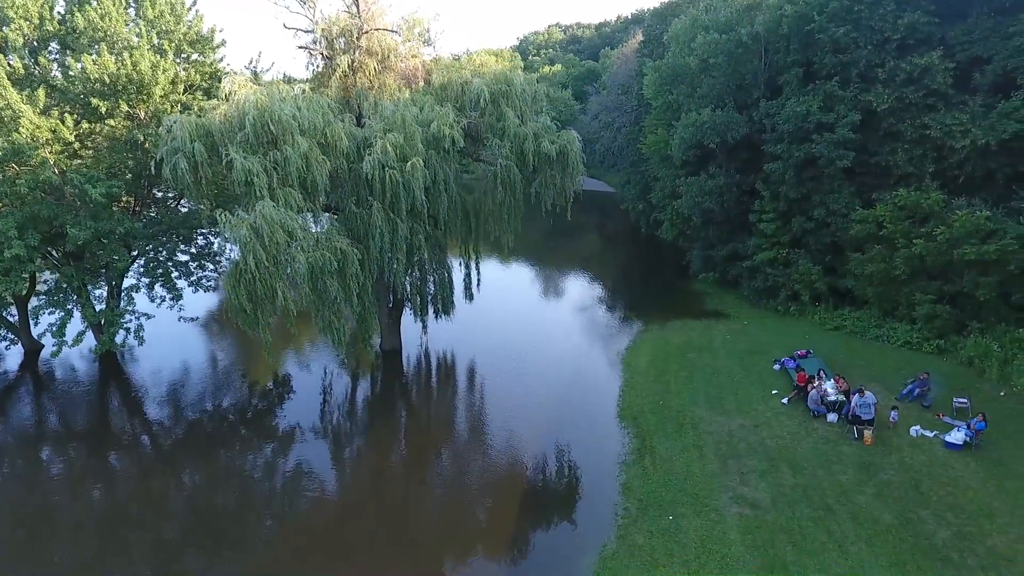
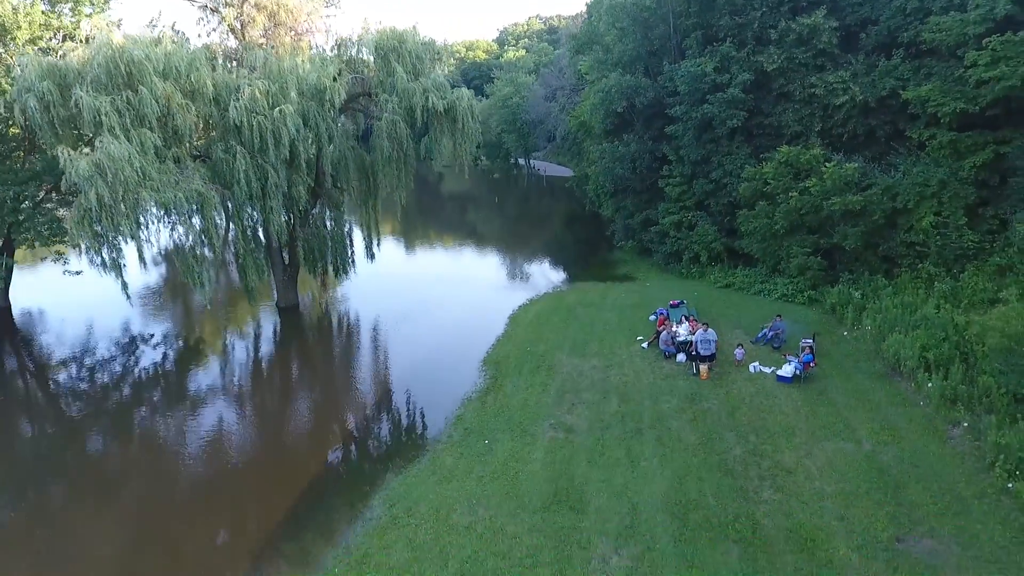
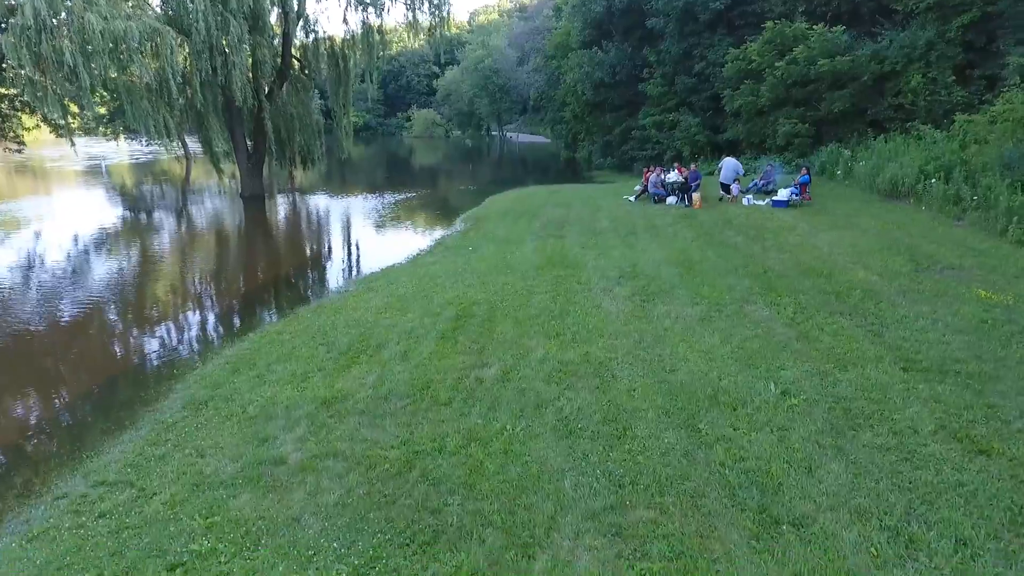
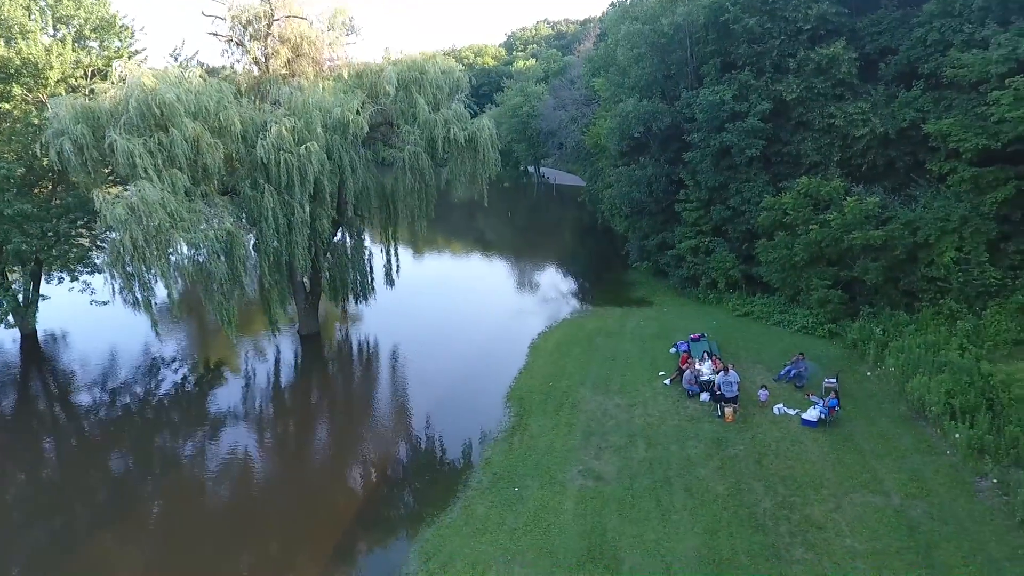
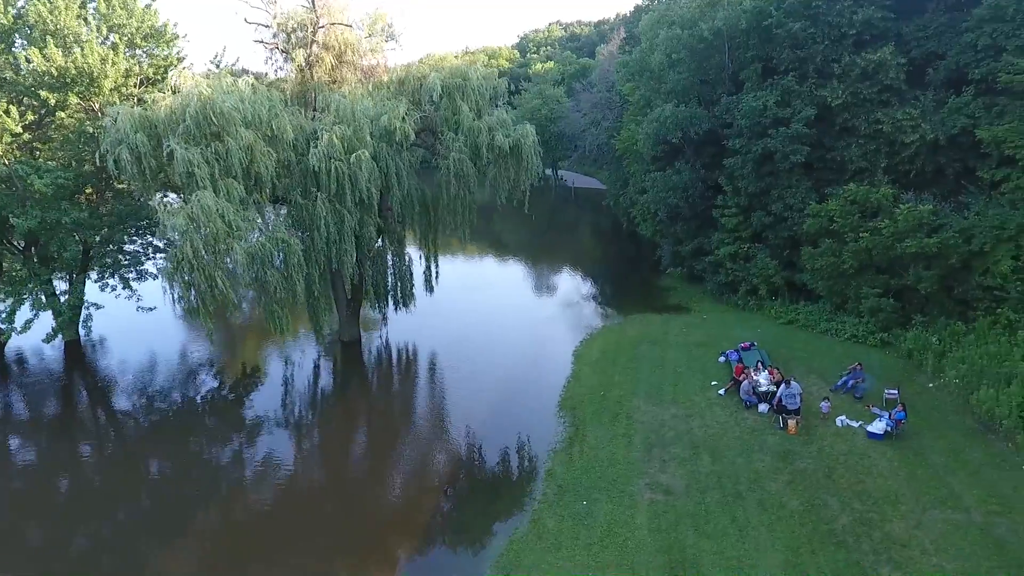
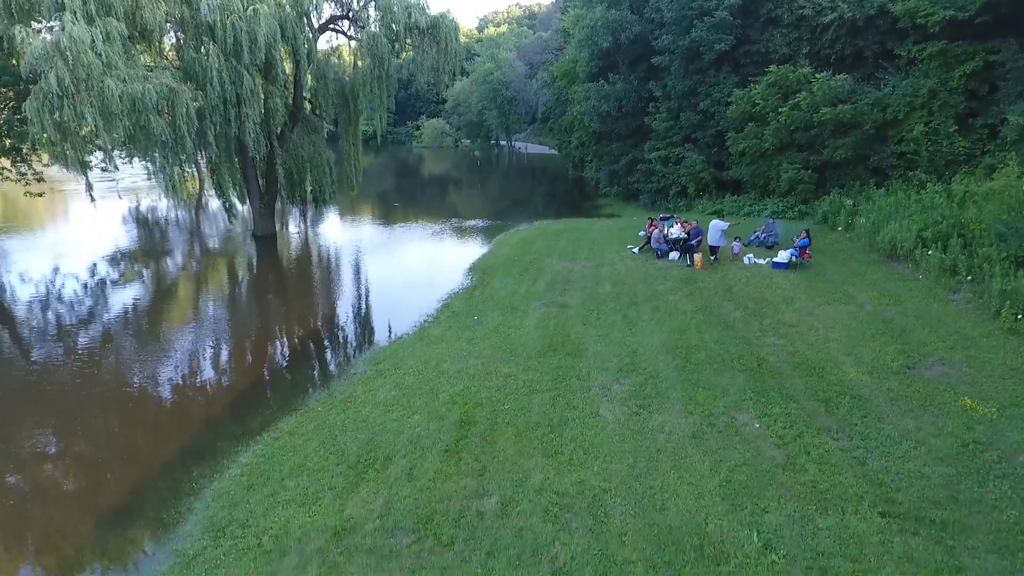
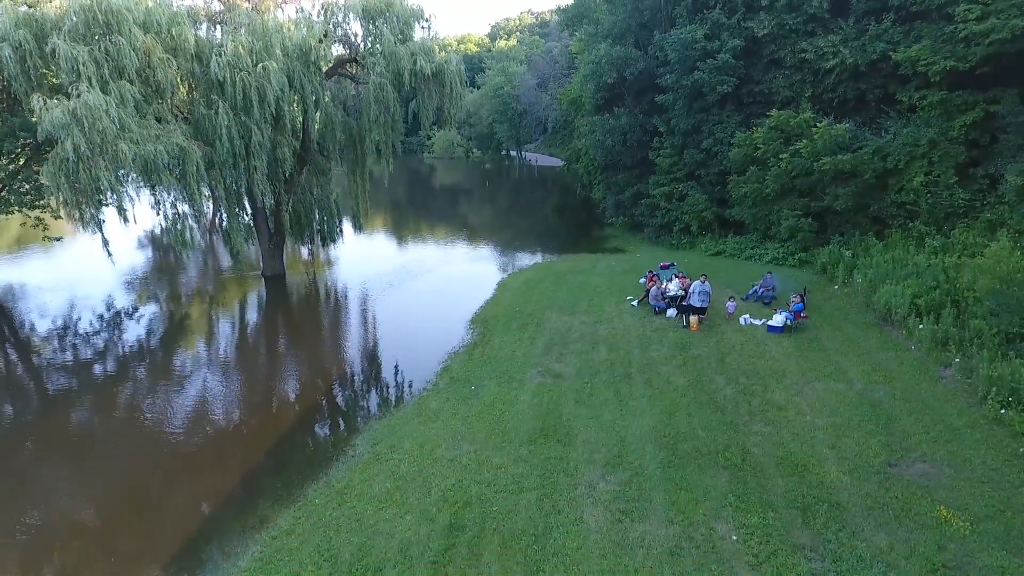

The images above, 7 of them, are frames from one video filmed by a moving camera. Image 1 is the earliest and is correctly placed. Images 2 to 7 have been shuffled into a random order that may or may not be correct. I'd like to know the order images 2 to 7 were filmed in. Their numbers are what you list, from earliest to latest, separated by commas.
5, 4, 2, 7, 6, 3
